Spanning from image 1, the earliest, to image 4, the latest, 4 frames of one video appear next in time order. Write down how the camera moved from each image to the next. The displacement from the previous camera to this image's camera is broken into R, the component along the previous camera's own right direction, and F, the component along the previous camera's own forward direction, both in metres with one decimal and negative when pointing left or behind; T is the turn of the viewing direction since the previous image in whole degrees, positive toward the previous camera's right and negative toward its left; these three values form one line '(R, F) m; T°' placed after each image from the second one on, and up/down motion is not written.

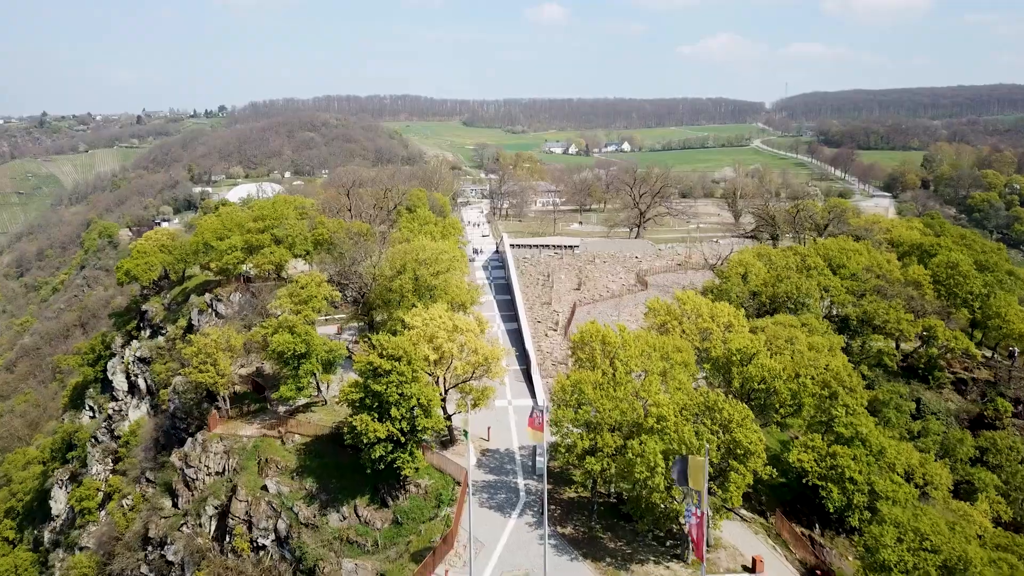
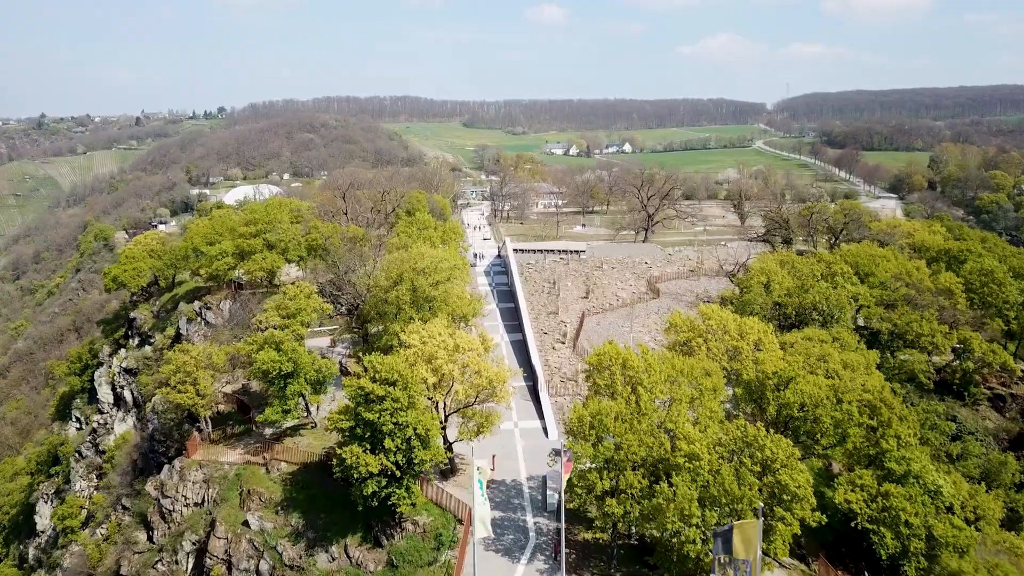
(-0.2, +2.2) m; 0°
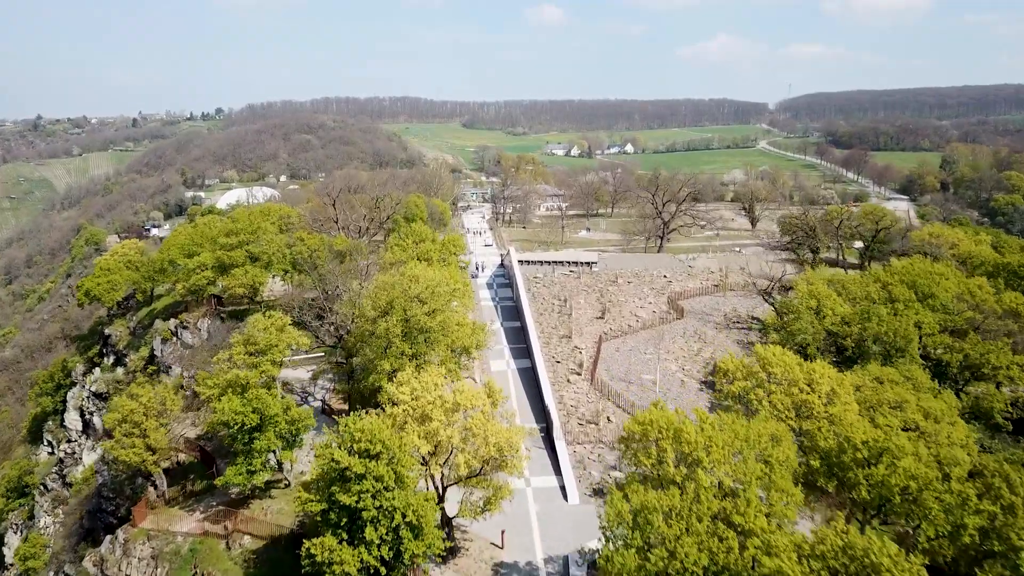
(-0.3, +4.0) m; 0°
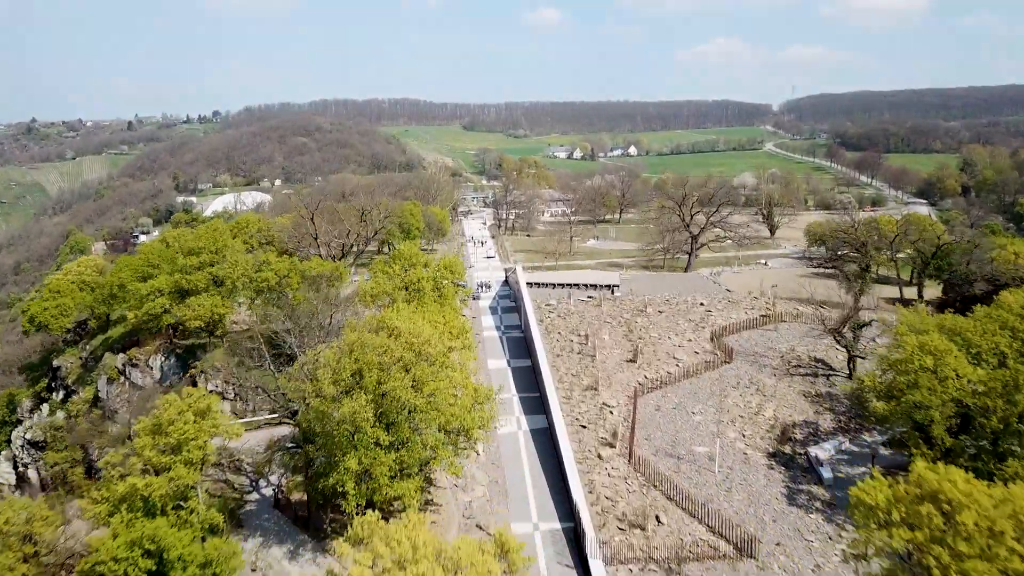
(-0.4, +6.4) m; 0°
